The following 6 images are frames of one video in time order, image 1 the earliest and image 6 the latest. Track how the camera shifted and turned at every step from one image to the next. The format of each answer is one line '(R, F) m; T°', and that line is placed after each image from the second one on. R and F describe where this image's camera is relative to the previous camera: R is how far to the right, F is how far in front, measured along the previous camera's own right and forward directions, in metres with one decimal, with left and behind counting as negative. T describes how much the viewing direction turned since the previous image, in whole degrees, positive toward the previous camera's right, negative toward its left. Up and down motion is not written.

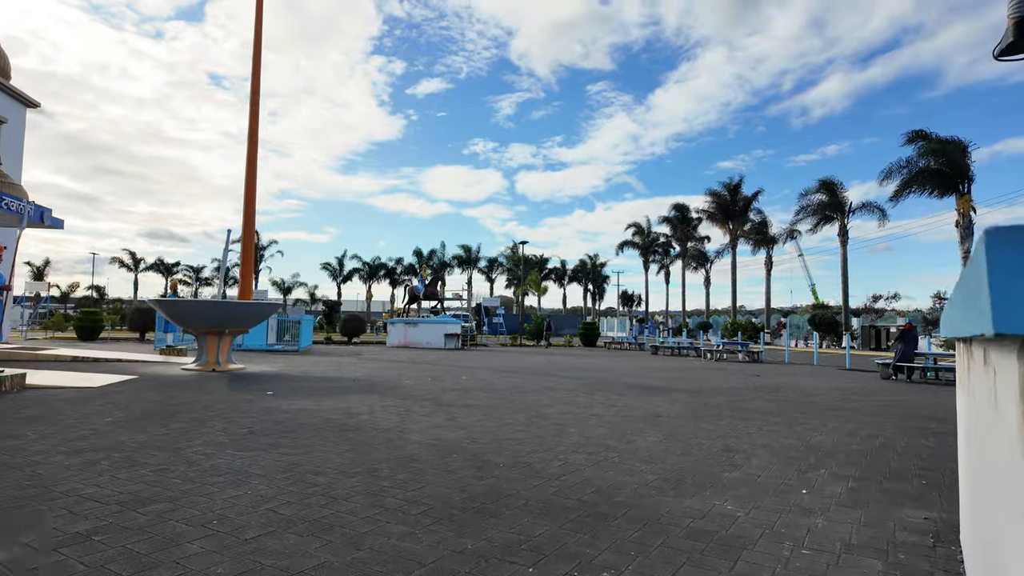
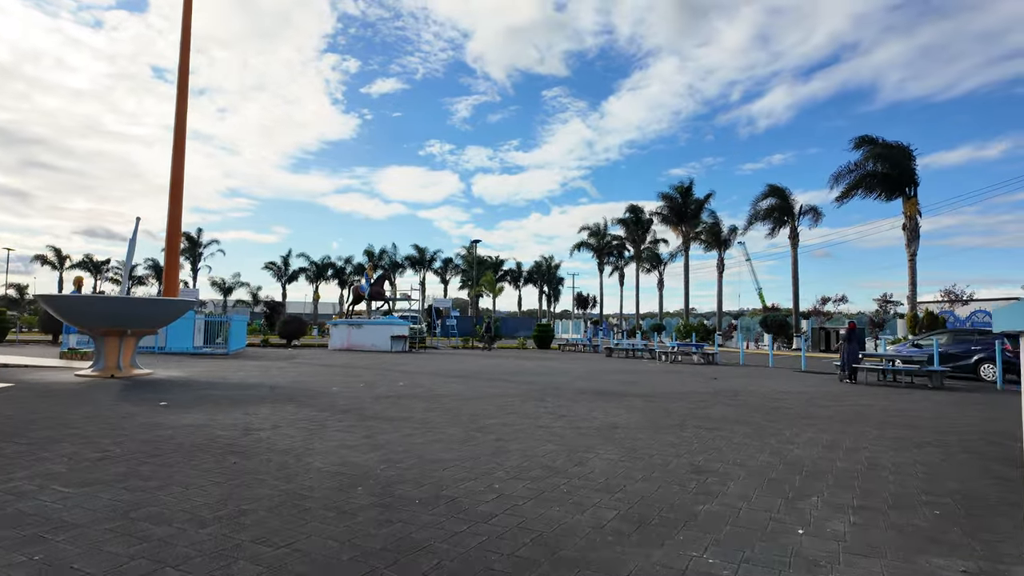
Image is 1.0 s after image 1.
(+0.3, +1.4) m; +4°
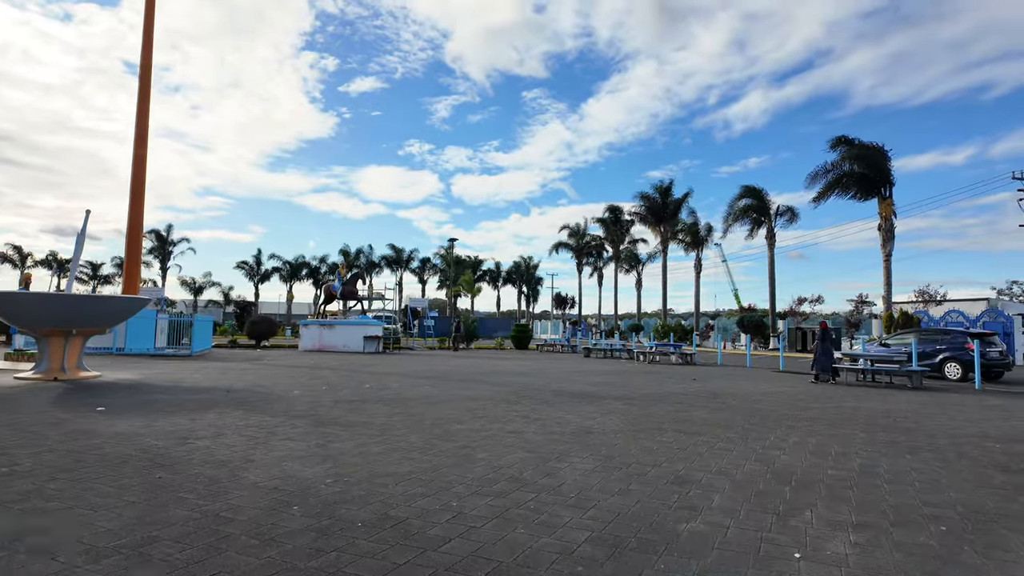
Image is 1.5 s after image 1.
(+0.1, +0.6) m; +2°
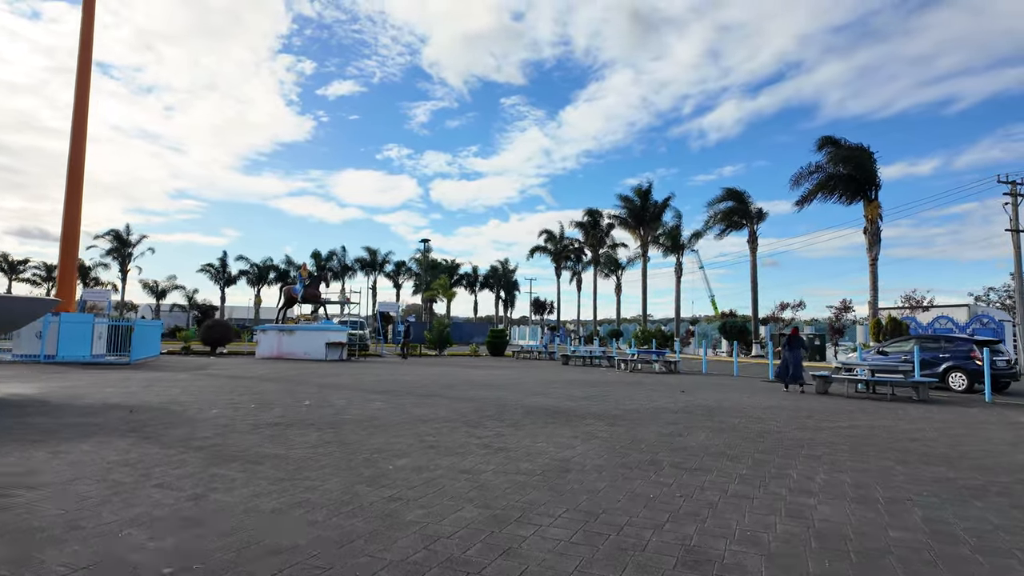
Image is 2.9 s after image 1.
(+0.2, +1.7) m; +2°
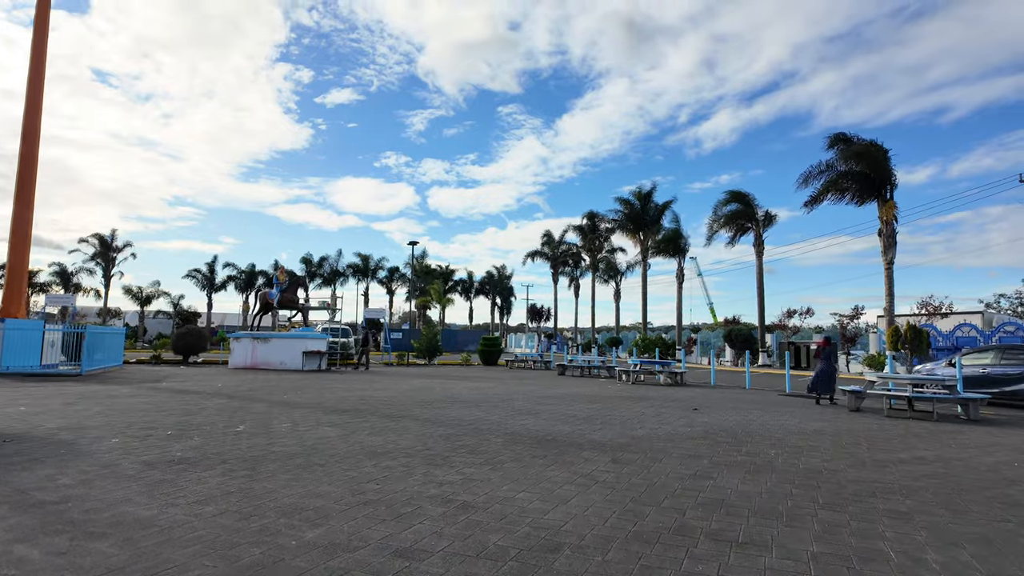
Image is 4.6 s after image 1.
(+0.2, +2.0) m; 0°
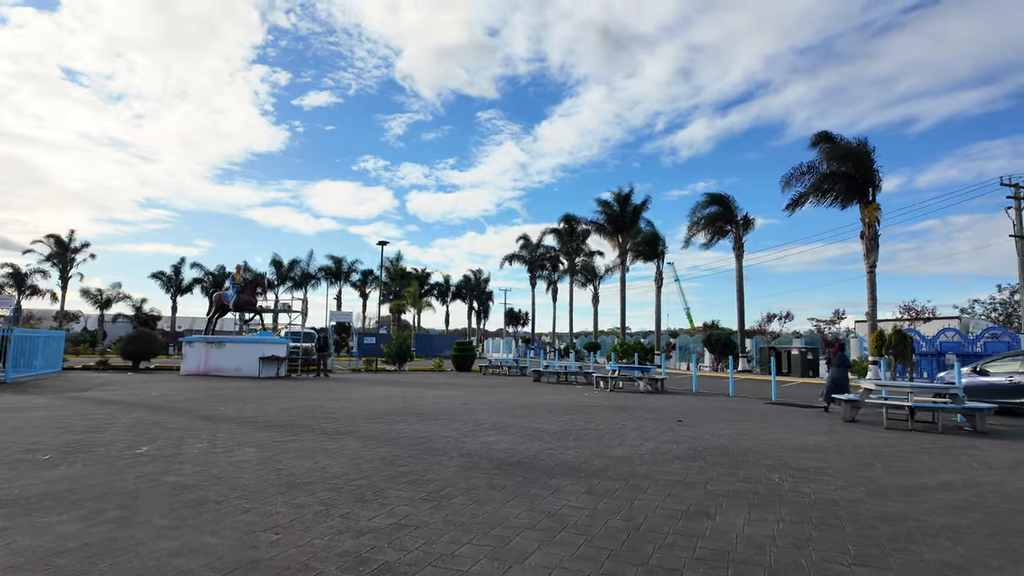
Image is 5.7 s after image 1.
(+0.3, +1.3) m; +2°
